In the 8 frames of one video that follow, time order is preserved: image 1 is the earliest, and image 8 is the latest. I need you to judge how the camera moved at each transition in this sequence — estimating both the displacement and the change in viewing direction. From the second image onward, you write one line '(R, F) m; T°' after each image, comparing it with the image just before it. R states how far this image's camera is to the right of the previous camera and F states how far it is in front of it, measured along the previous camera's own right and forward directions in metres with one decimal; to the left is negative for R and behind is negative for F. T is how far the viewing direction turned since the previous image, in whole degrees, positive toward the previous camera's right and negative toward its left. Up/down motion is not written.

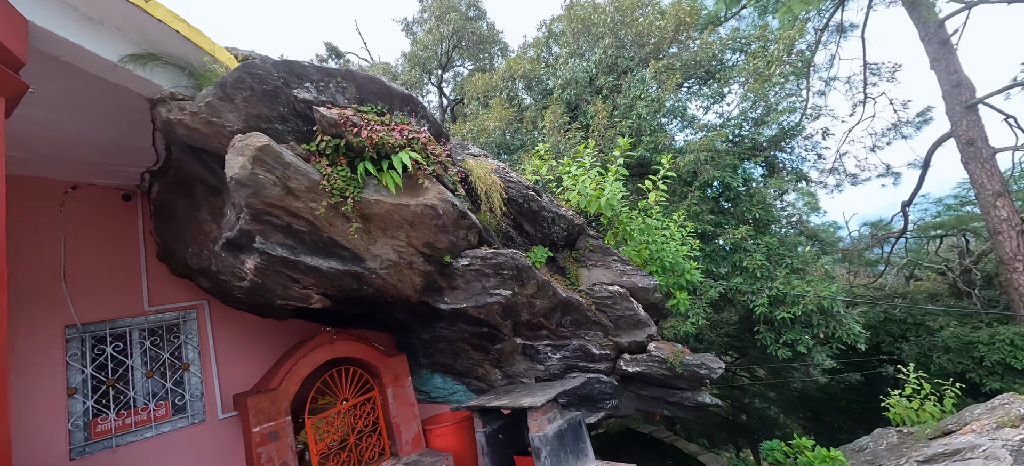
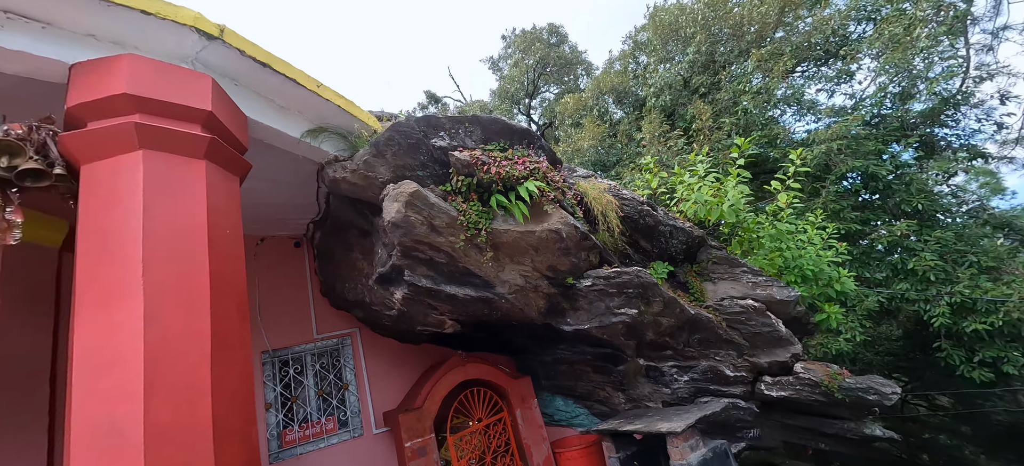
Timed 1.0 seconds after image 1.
(-0.2, -0.1) m; -14°
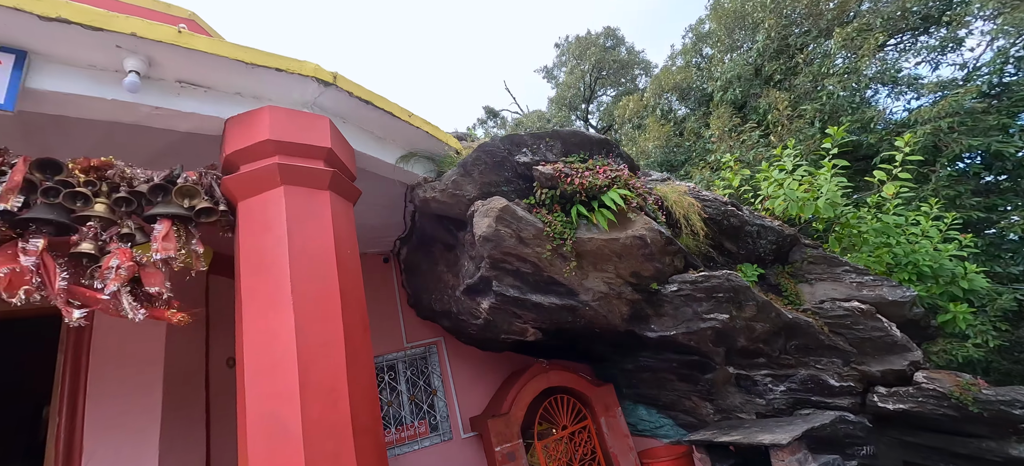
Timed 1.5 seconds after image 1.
(-0.2, -0.1) m; -9°
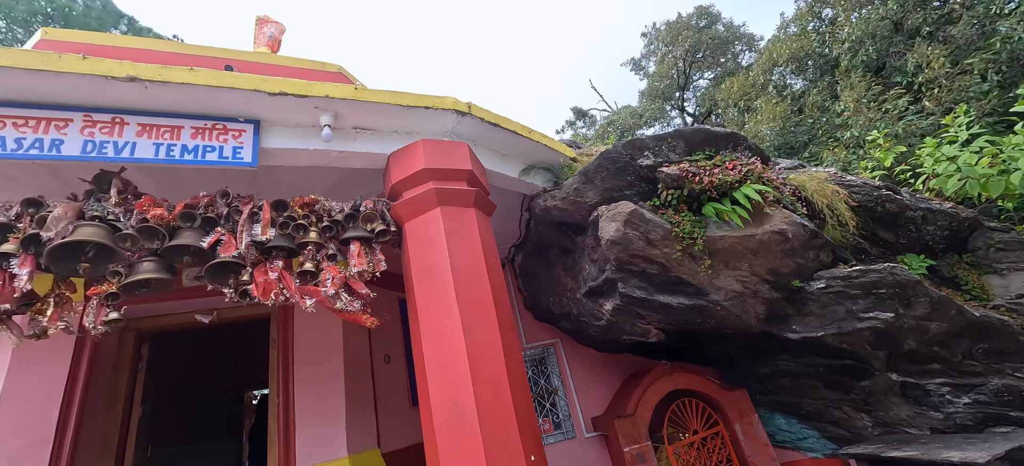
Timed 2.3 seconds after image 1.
(-0.3, -0.2) m; -13°
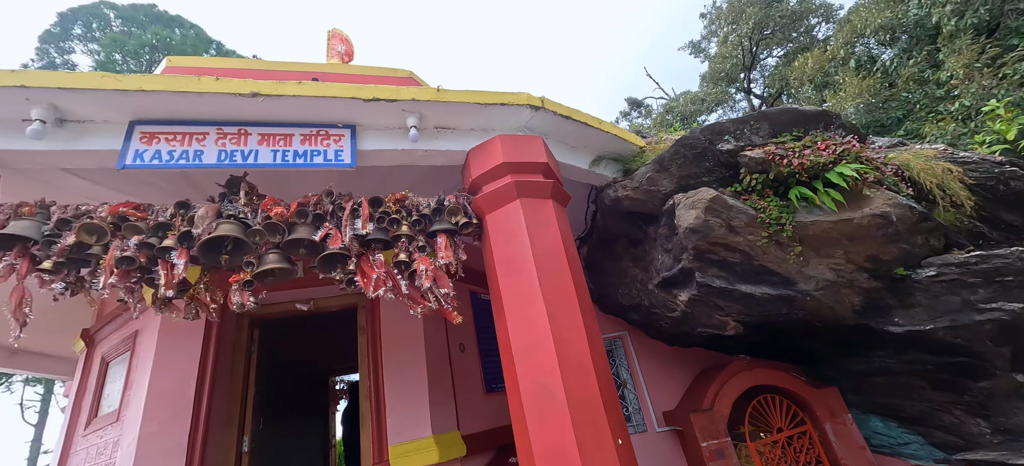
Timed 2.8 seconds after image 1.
(-0.2, -0.1) m; -7°
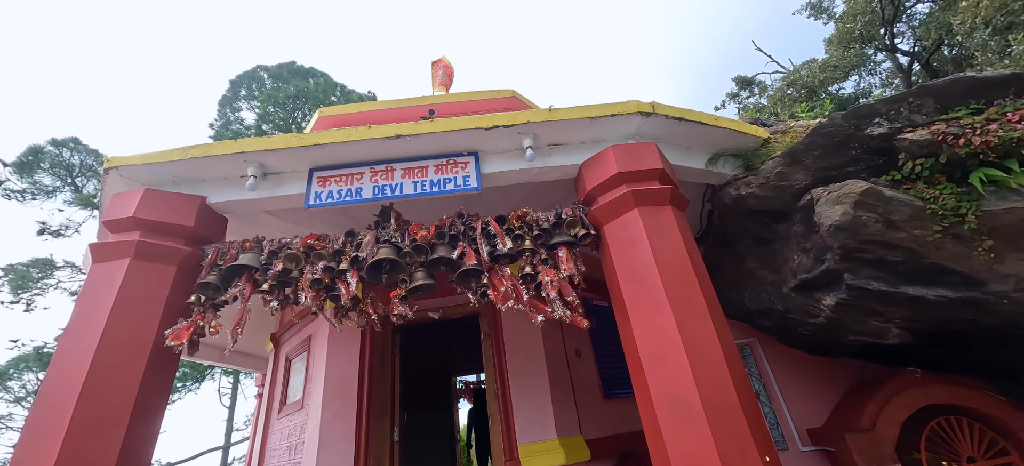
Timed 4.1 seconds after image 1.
(-0.1, -0.1) m; -14°
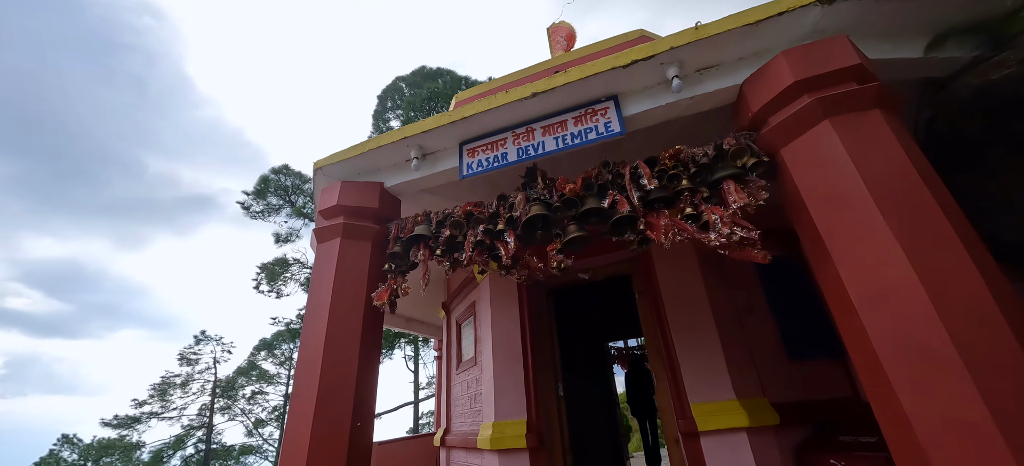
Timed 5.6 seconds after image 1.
(-0.1, 0.0) m; -19°
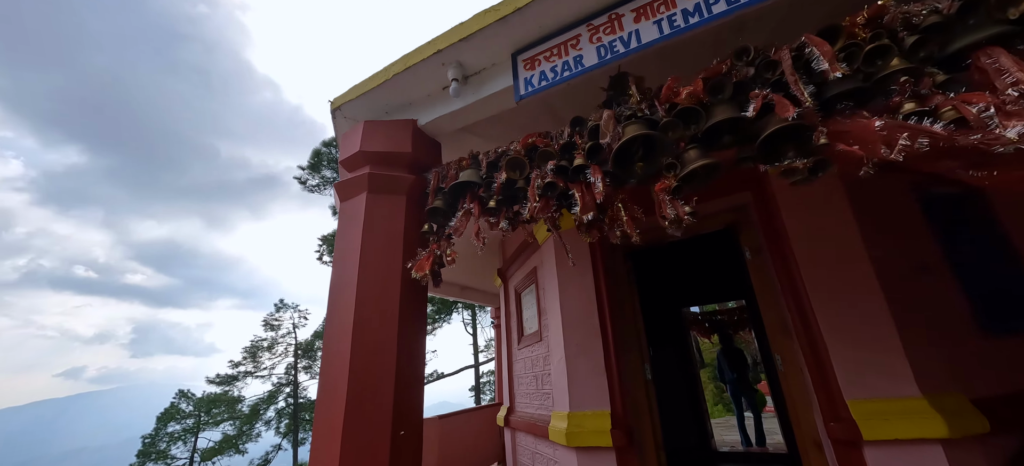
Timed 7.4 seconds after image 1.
(-0.2, +0.9) m; -7°
